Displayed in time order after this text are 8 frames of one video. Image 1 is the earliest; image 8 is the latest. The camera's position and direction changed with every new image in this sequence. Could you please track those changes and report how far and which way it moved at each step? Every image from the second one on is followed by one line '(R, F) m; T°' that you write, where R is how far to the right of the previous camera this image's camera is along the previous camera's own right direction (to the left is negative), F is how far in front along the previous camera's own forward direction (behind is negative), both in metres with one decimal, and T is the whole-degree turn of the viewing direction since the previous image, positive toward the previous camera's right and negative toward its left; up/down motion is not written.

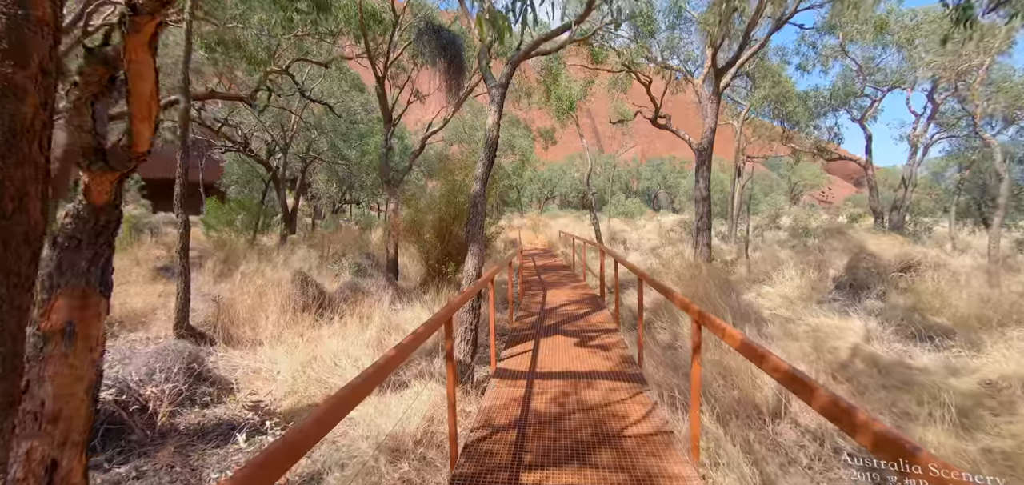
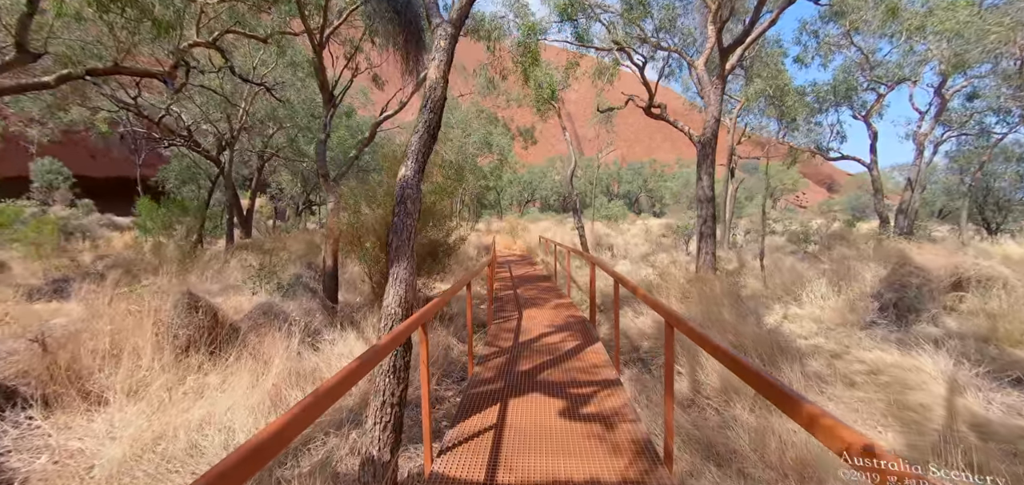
(+0.2, +1.5) m; +3°
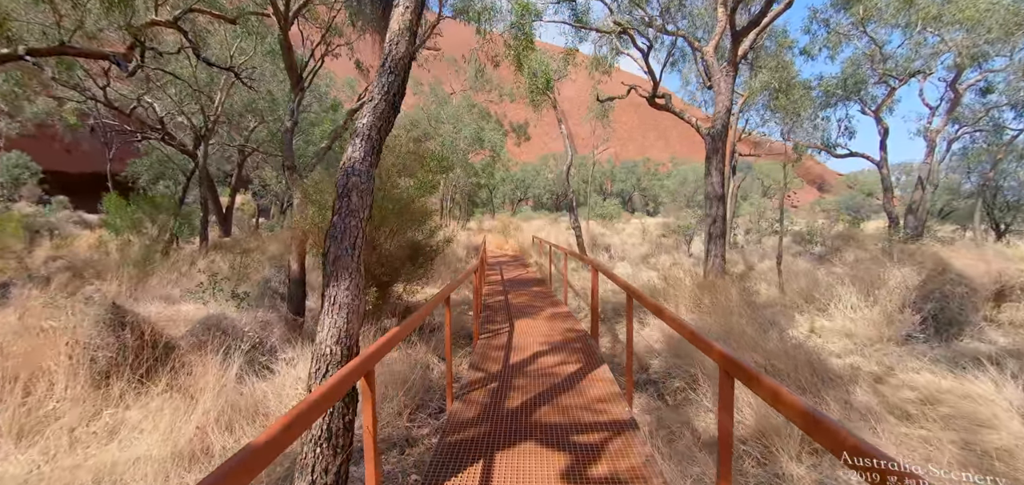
(0.0, +0.7) m; +1°
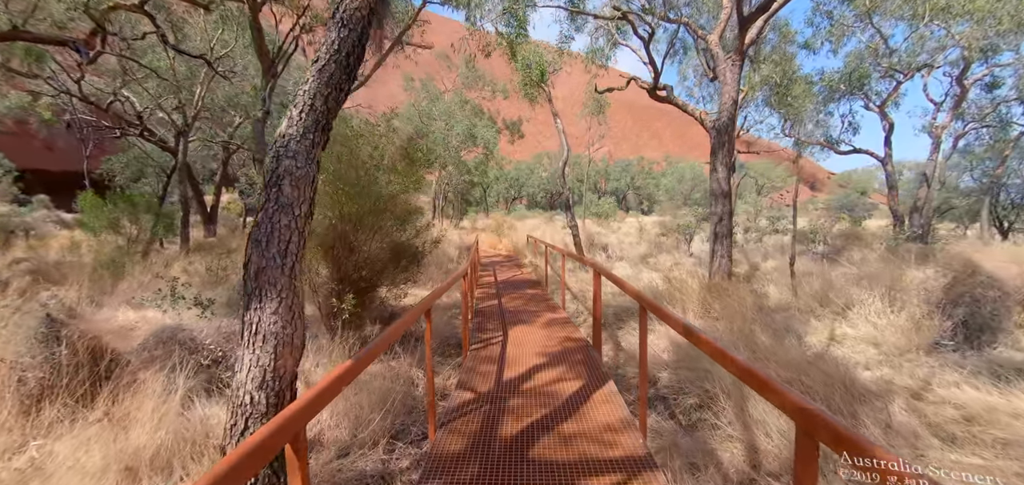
(0.0, +0.4) m; +1°
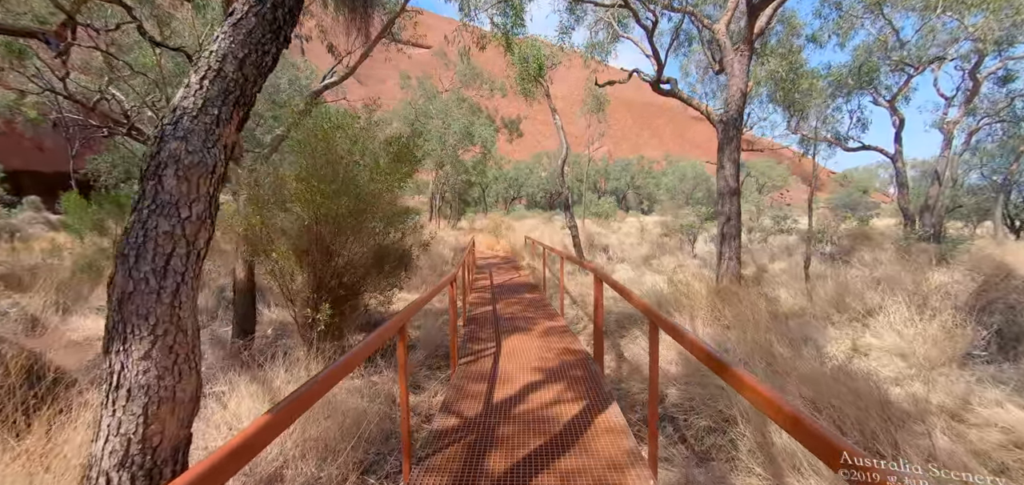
(+0.1, +0.4) m; 0°
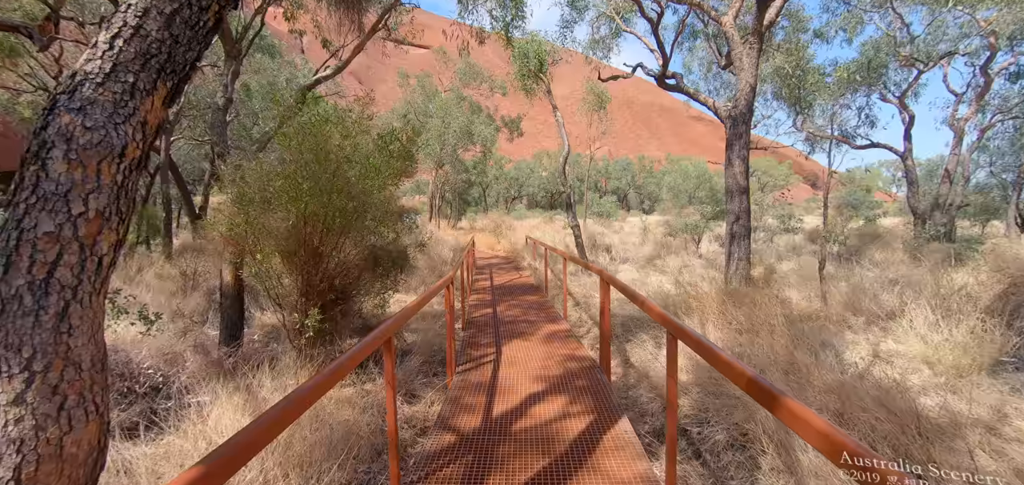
(0.0, +0.2) m; 0°
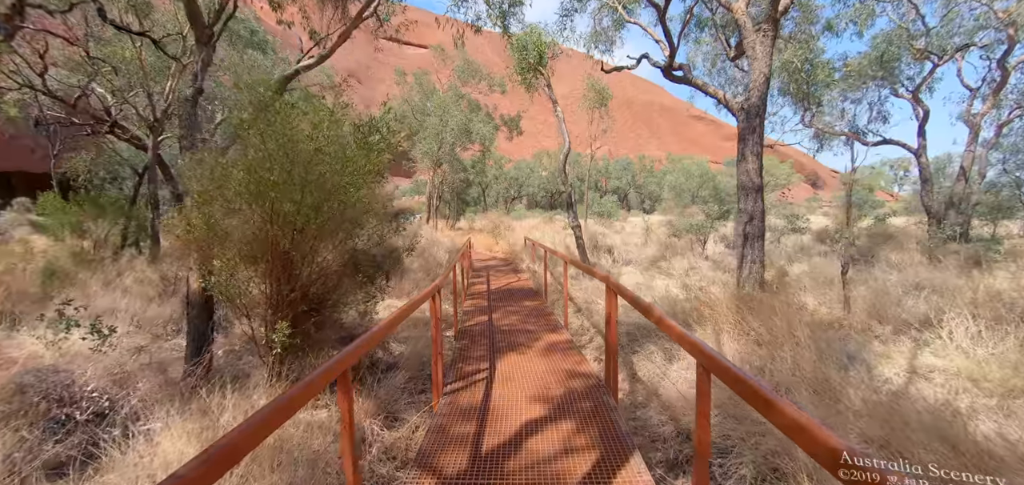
(0.0, +0.4) m; 0°
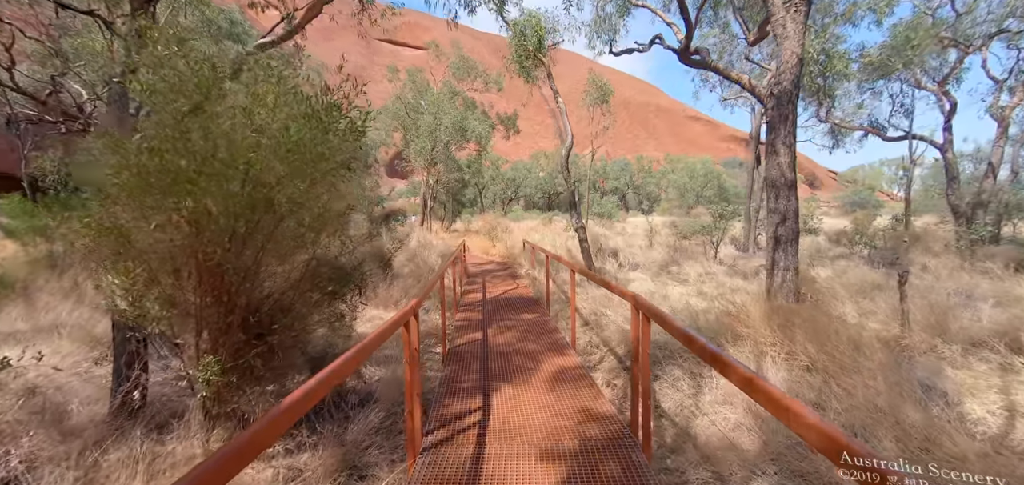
(0.0, +0.7) m; 0°
